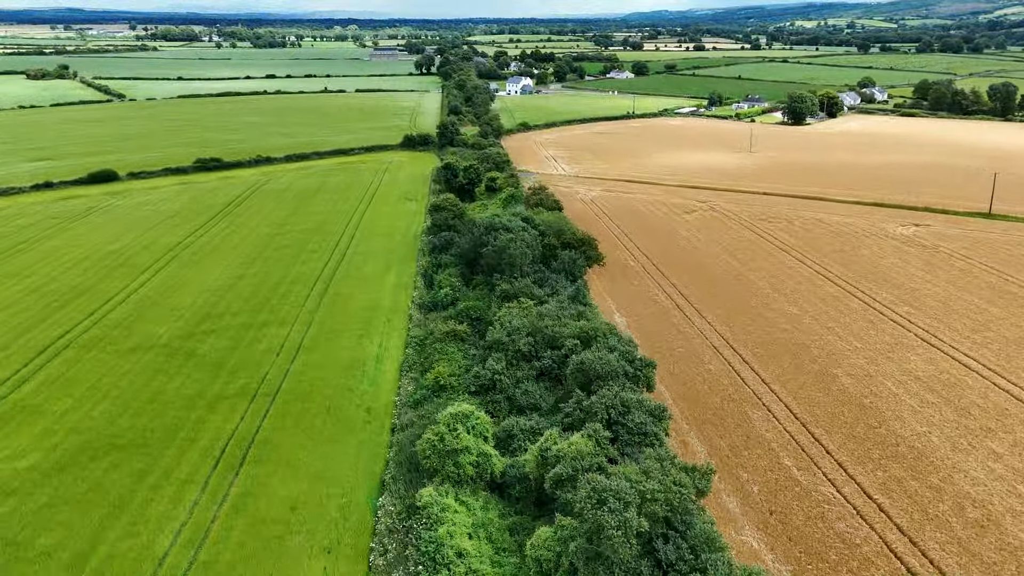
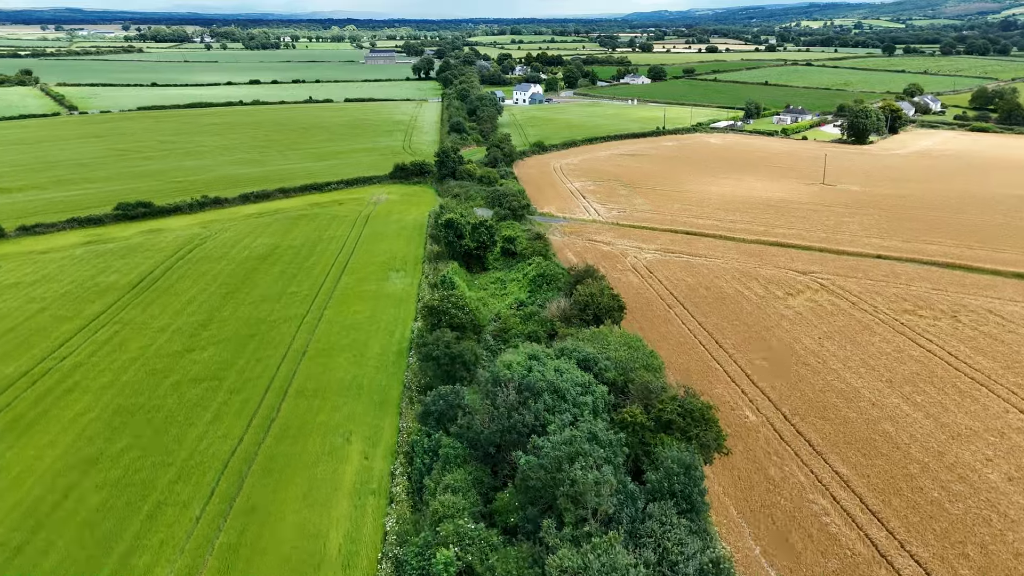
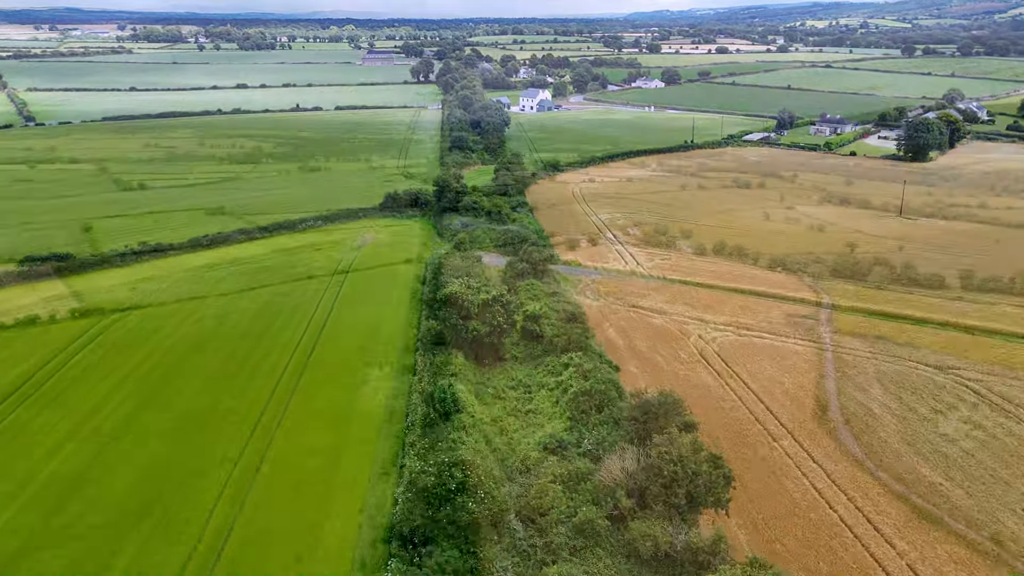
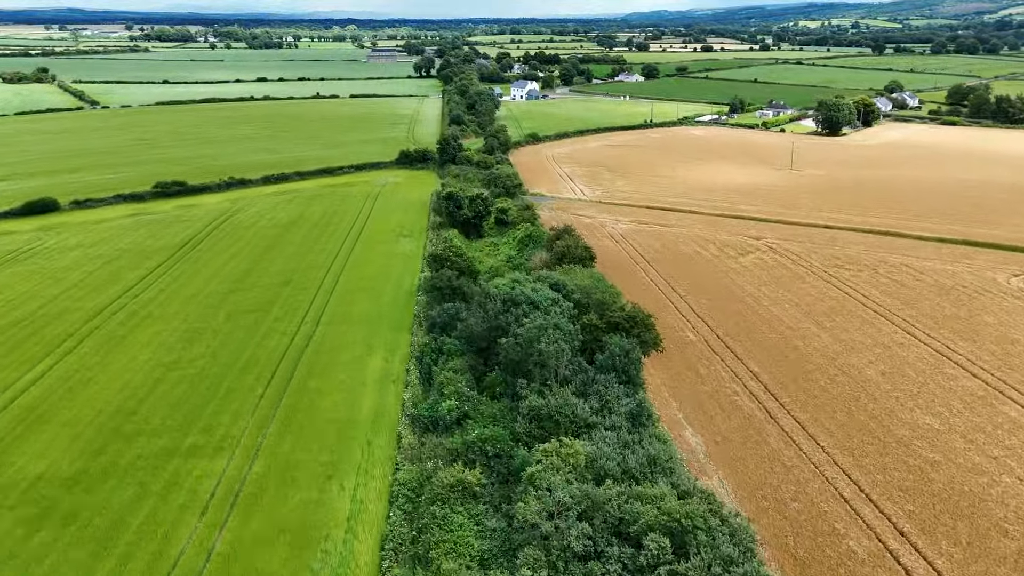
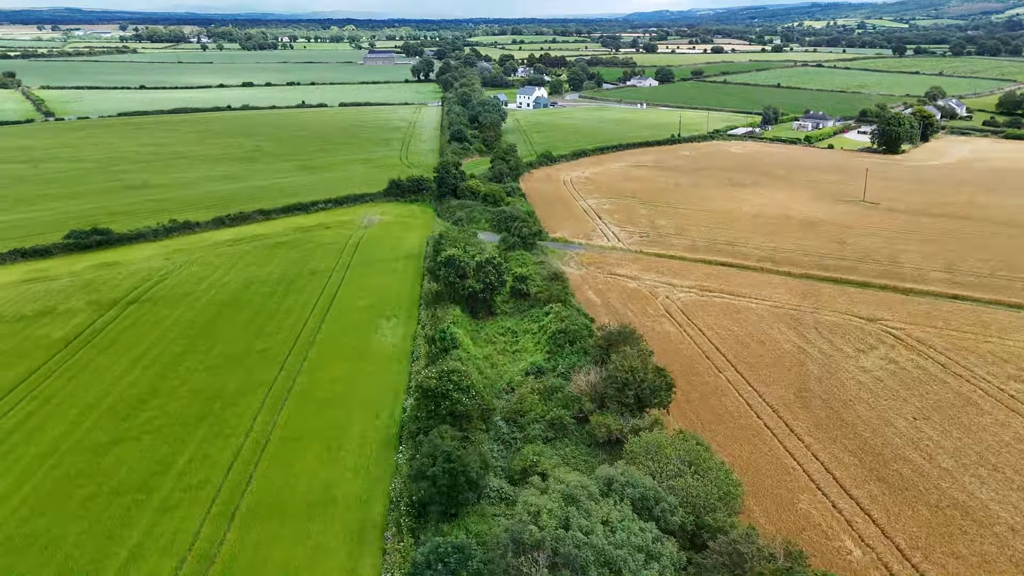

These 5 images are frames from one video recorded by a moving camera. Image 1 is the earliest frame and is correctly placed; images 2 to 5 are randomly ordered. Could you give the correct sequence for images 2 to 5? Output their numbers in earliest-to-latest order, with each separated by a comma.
4, 2, 5, 3
